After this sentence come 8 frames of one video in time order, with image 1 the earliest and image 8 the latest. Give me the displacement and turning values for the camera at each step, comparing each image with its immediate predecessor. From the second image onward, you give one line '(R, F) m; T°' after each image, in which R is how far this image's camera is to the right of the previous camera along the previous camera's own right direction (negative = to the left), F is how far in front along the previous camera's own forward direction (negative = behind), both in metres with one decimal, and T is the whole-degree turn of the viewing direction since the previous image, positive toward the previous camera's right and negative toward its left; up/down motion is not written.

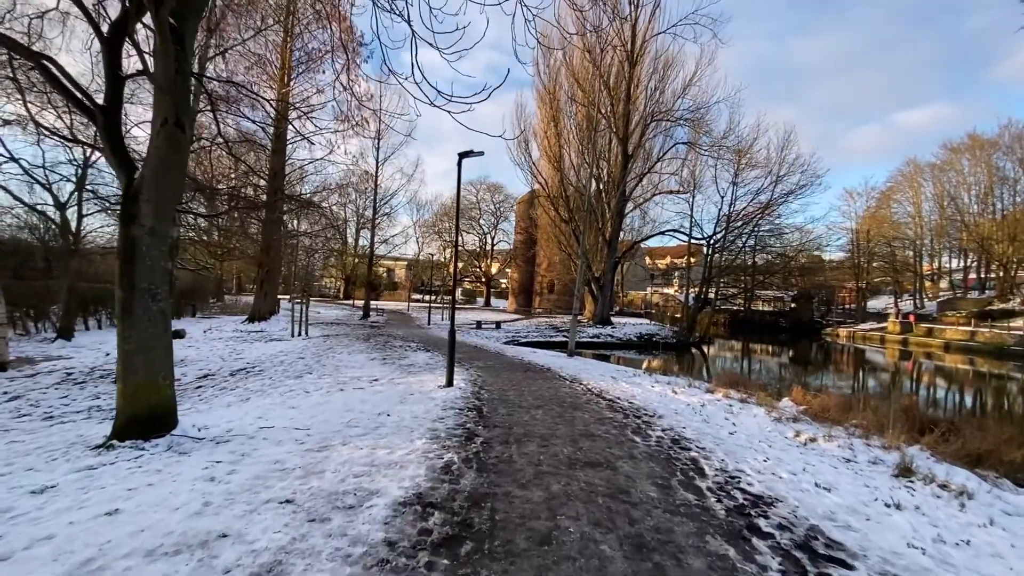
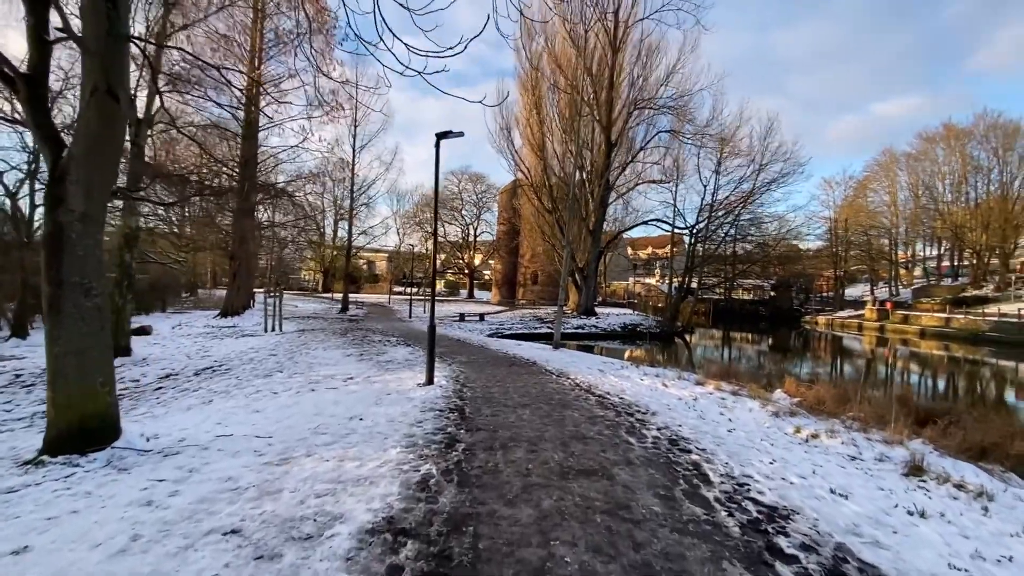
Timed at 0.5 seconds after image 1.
(0.0, +0.4) m; +2°
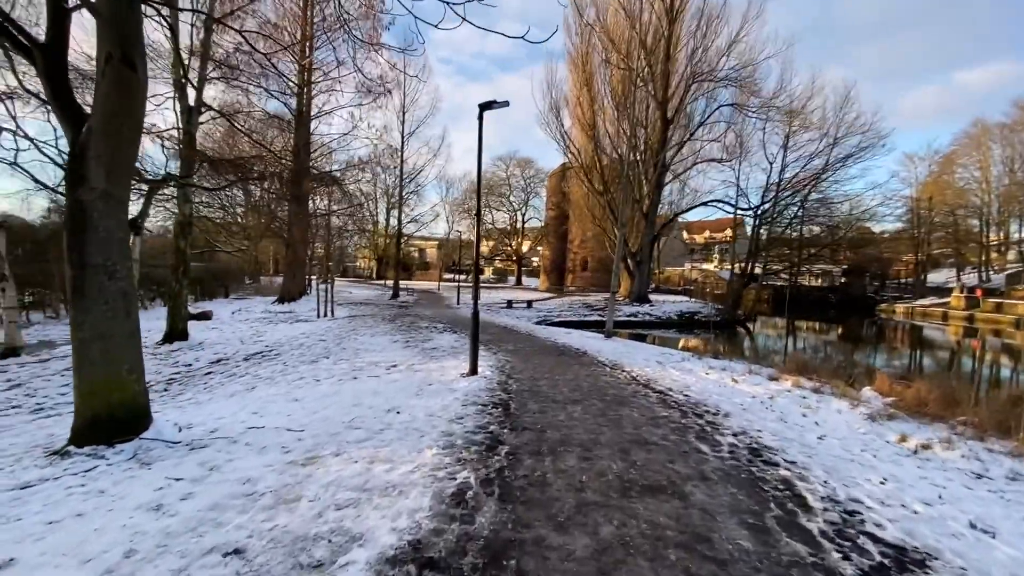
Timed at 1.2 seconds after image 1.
(0.0, +0.5) m; -5°
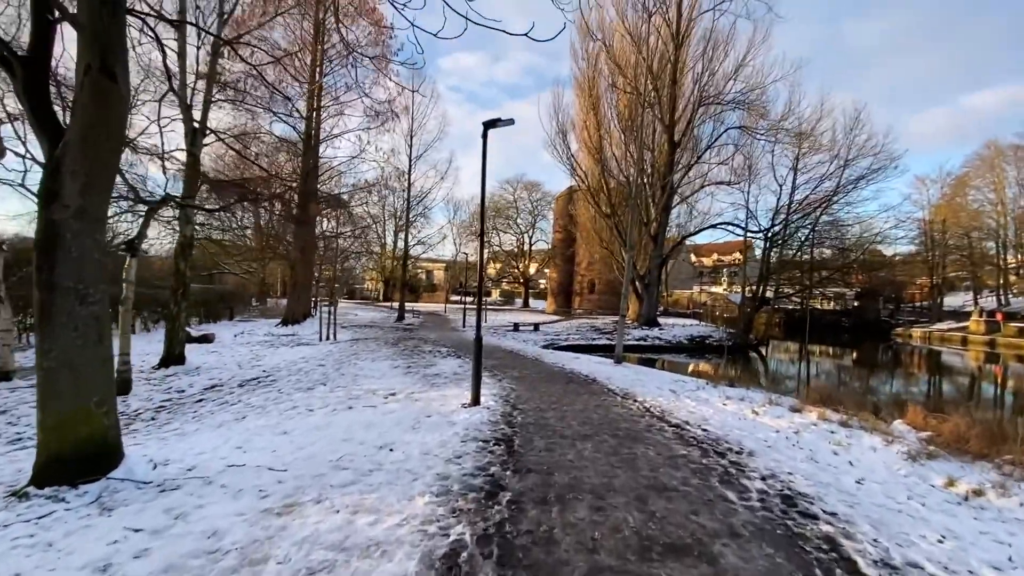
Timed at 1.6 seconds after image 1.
(0.0, +0.3) m; -1°
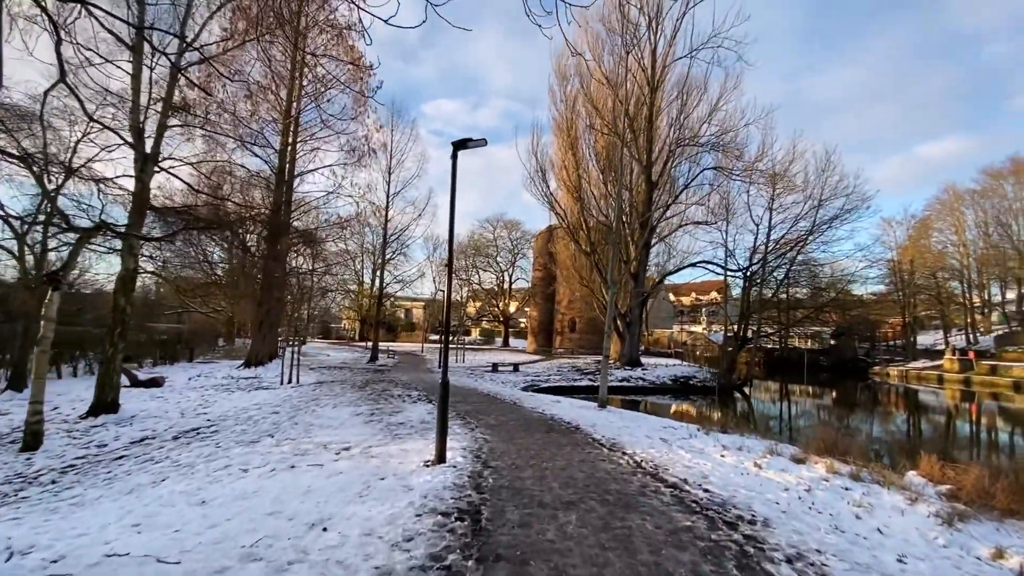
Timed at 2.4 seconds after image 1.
(+0.1, +0.7) m; +2°
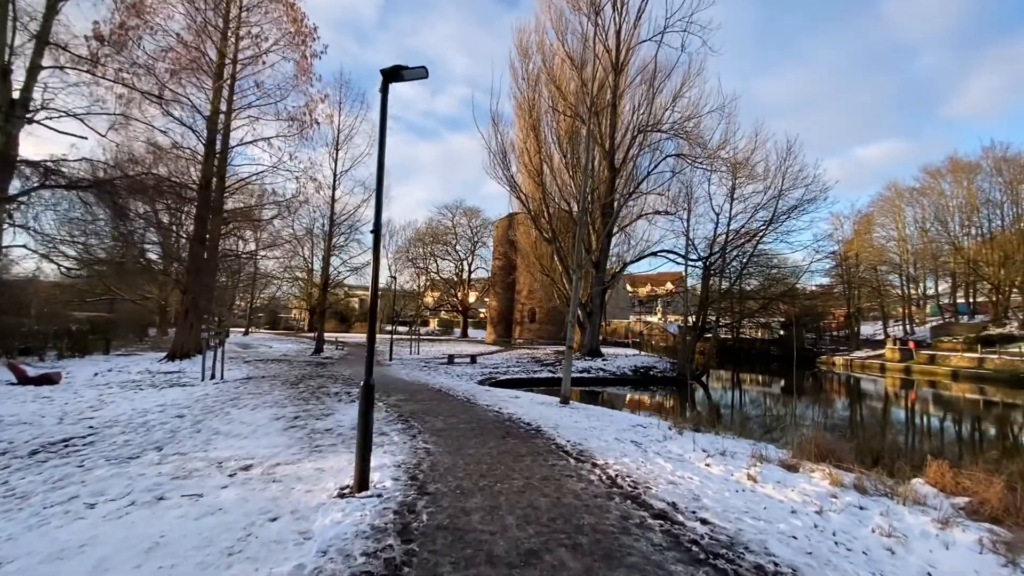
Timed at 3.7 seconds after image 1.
(+0.1, +1.1) m; +5°
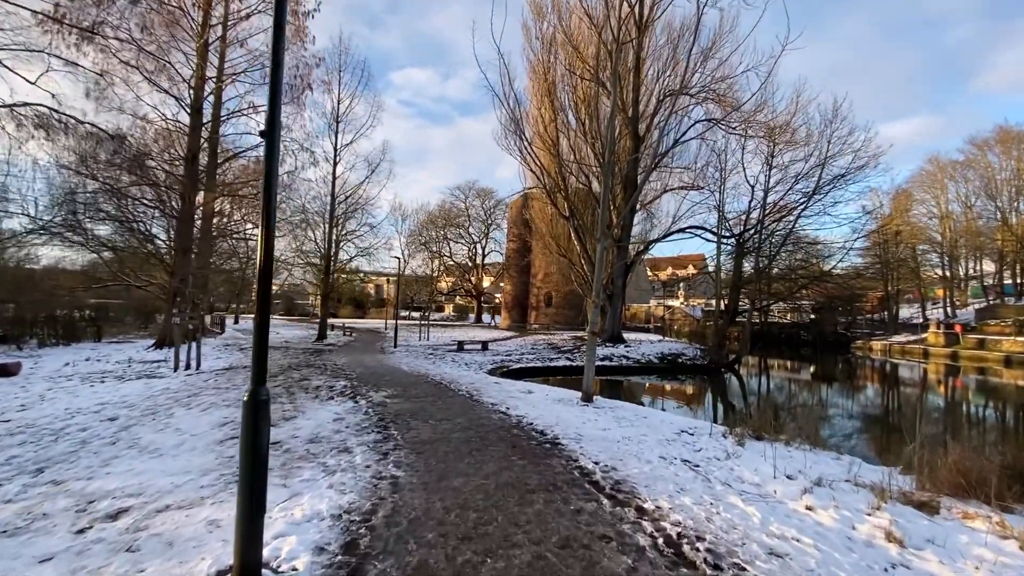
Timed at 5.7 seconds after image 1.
(+0.1, +1.6) m; -2°
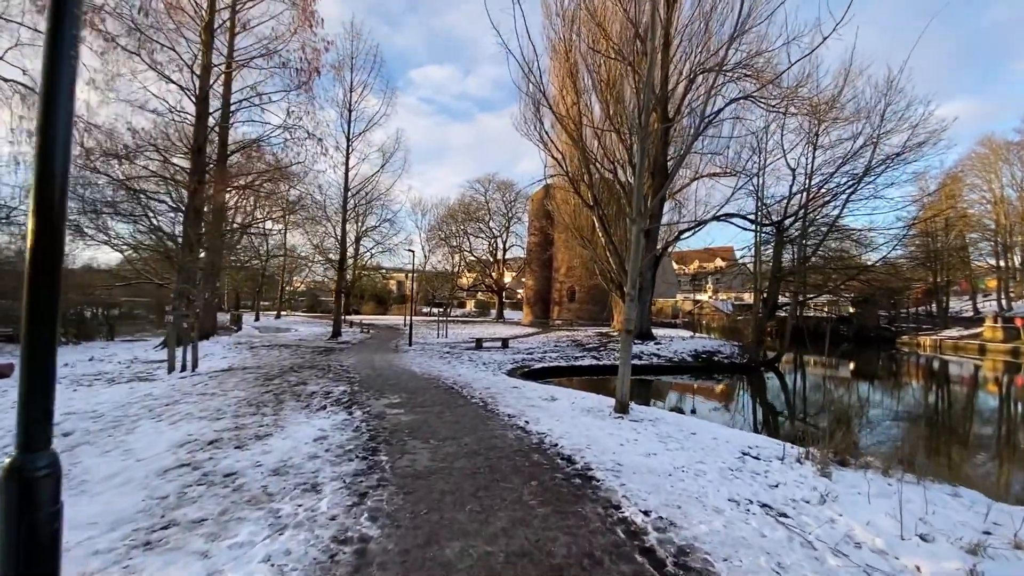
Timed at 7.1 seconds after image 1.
(0.0, +1.1) m; -2°
